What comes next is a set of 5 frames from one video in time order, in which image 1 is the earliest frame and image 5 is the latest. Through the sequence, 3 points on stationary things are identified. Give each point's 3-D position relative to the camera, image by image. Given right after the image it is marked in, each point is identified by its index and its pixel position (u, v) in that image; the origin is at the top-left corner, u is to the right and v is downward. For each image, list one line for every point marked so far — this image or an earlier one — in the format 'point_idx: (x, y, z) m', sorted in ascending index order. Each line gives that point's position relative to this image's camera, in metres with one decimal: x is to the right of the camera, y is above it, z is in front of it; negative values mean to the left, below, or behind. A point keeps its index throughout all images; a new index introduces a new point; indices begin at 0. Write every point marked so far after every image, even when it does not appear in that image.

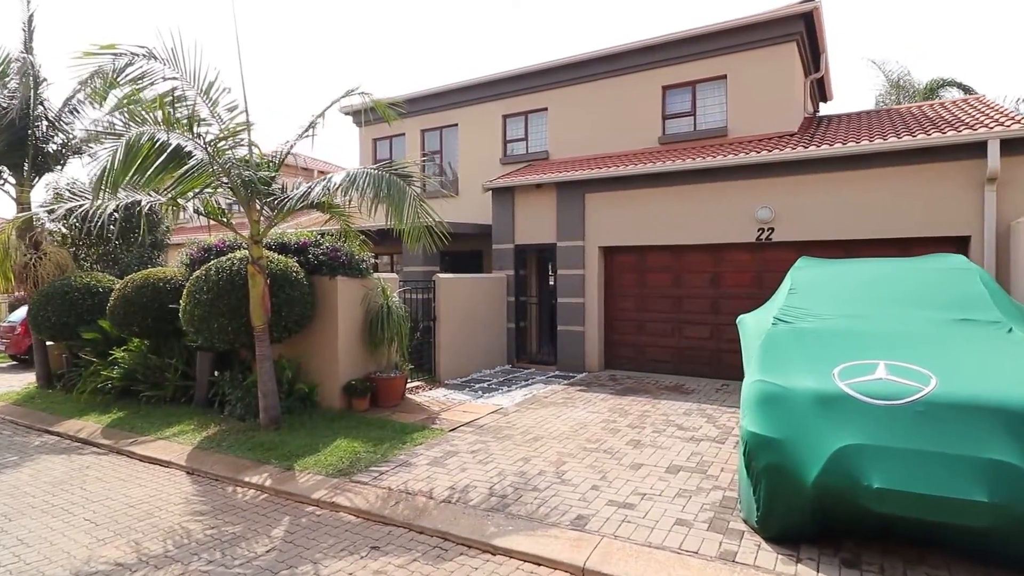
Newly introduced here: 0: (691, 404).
0: (+2.4, -1.6, +7.9) m
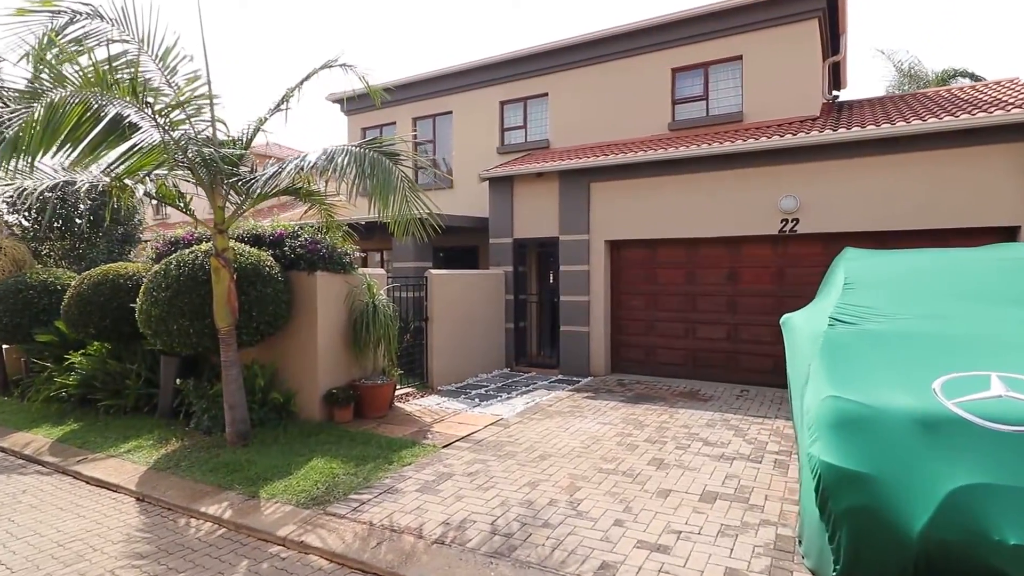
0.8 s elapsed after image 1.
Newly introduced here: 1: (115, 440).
0: (+2.4, -1.5, +7.1) m
1: (-4.7, -1.8, +6.9) m
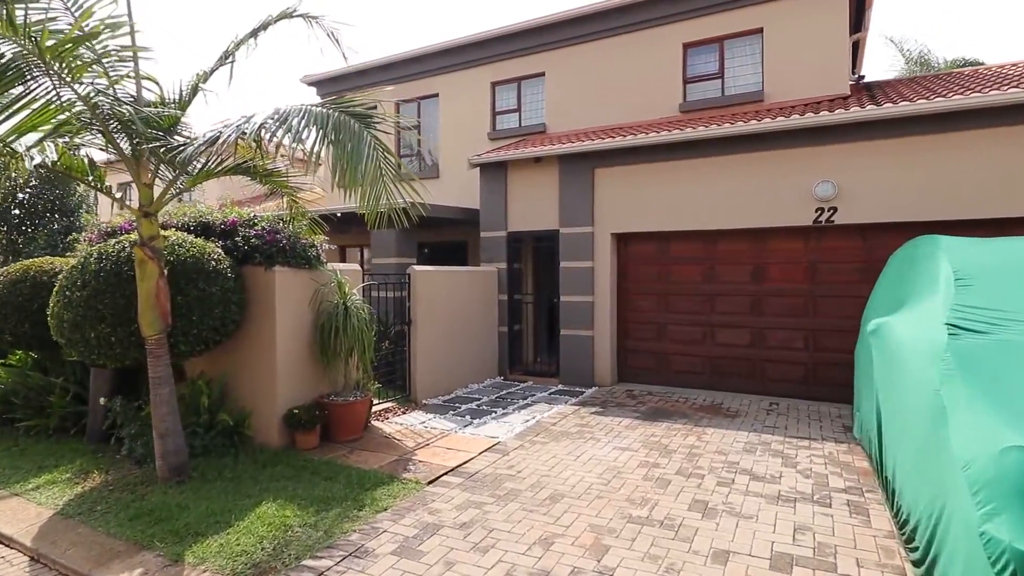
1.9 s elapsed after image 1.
0: (+2.4, -1.5, +6.0) m
1: (-4.7, -1.8, +5.7) m
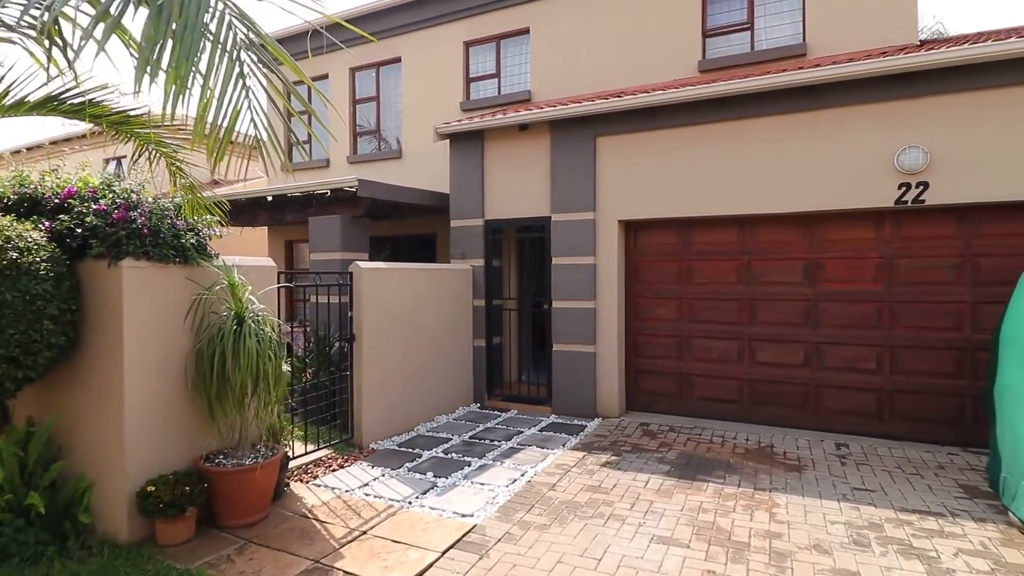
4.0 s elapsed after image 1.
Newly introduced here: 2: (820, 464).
0: (+2.3, -1.5, +4.1) m
1: (-4.8, -1.8, +3.5) m
2: (+2.7, -1.5, +5.0) m
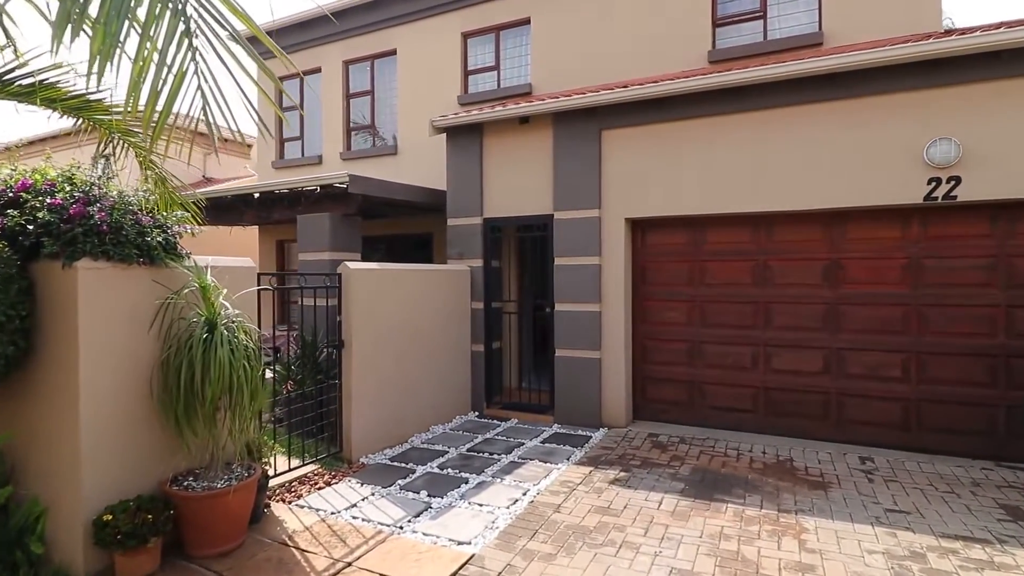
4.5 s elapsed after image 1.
0: (+2.3, -1.5, +3.7) m
1: (-4.8, -1.8, +3.1) m
2: (+2.7, -1.5, +4.7) m
